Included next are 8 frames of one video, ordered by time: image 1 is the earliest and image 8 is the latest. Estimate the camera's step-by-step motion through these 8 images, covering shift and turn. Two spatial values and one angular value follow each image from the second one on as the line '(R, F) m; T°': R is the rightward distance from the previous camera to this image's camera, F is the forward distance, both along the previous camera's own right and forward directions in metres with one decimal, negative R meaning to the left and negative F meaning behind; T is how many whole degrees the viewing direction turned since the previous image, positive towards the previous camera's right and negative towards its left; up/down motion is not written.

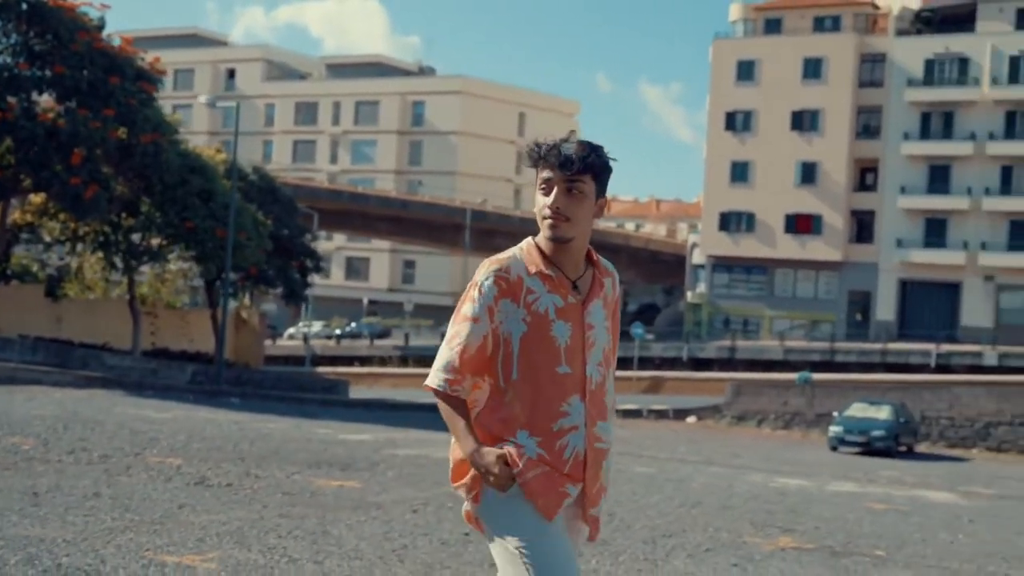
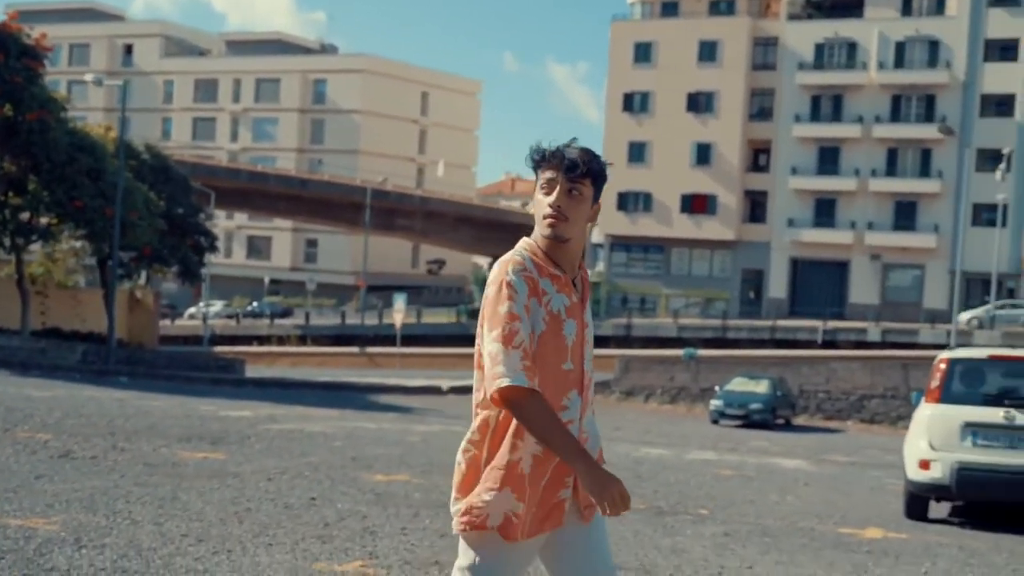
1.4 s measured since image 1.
(+0.5, -0.6) m; +4°
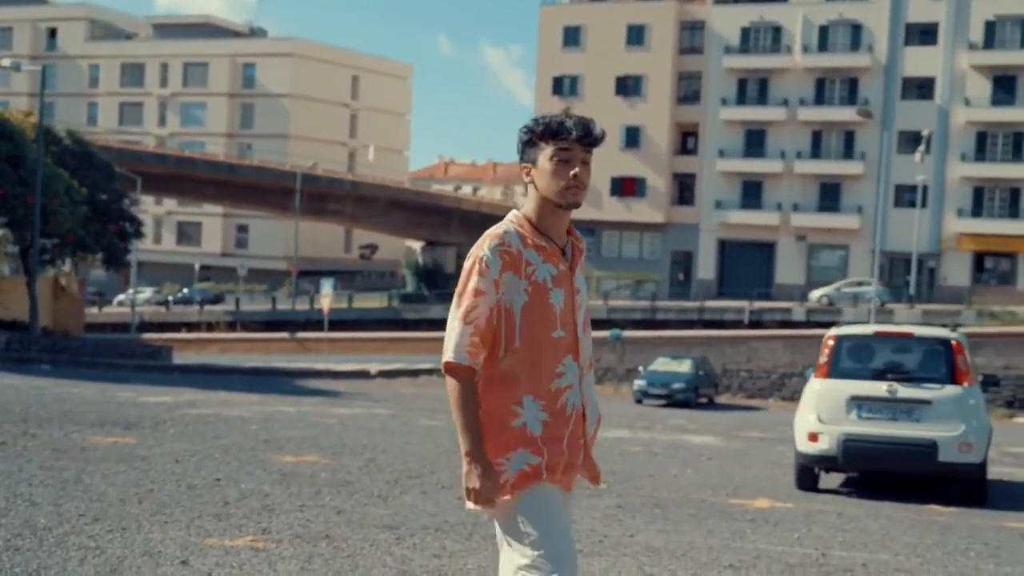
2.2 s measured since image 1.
(+0.3, -0.3) m; +3°
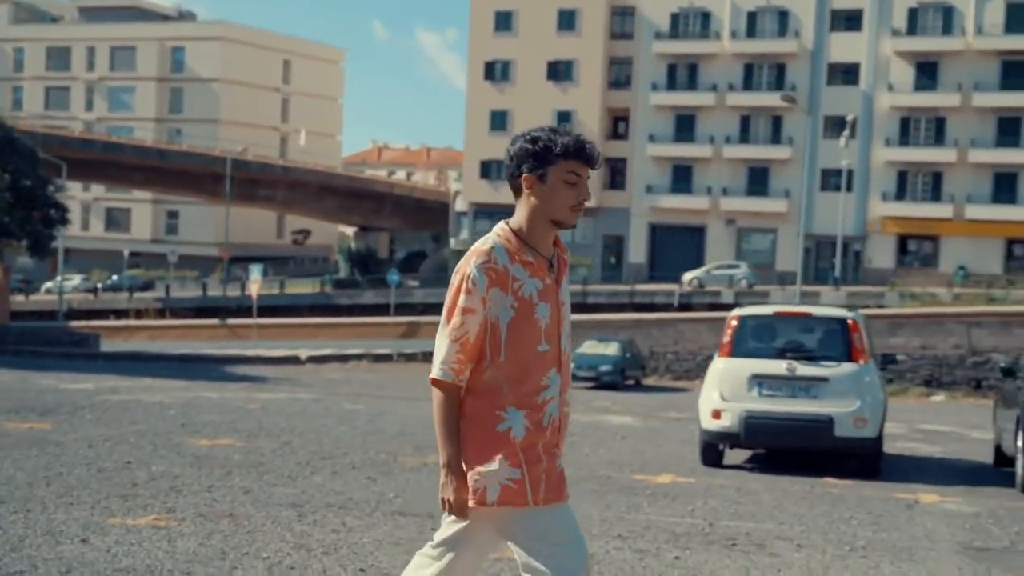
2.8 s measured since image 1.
(+0.2, -0.2) m; +3°
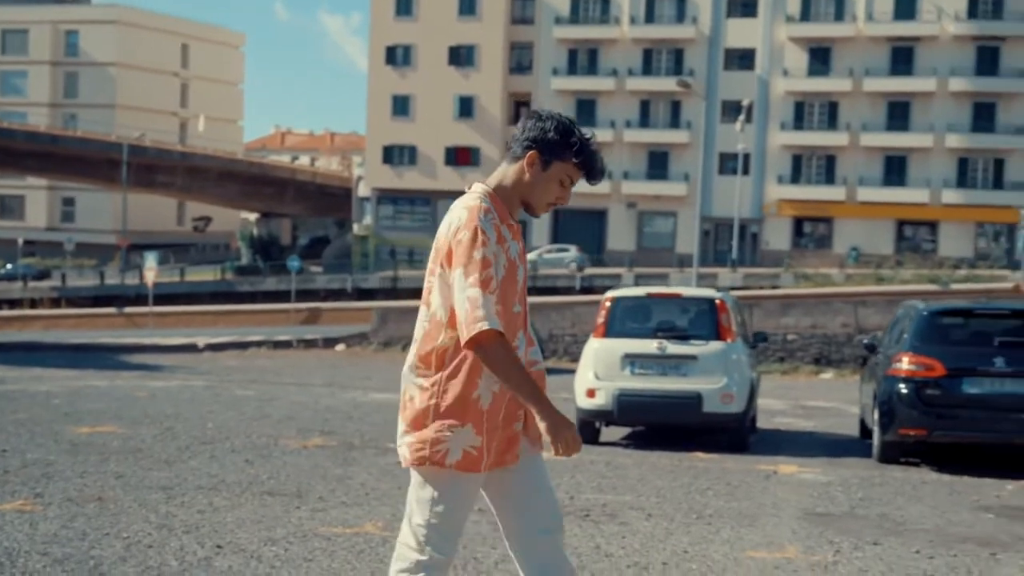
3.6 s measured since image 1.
(+0.3, -0.3) m; +4°
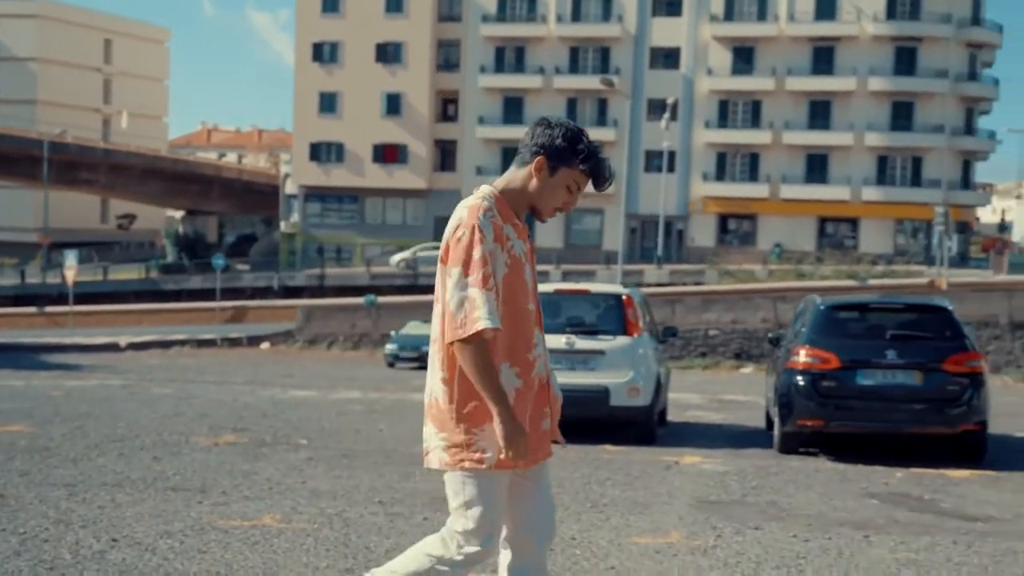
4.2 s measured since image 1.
(+0.2, -0.2) m; +3°
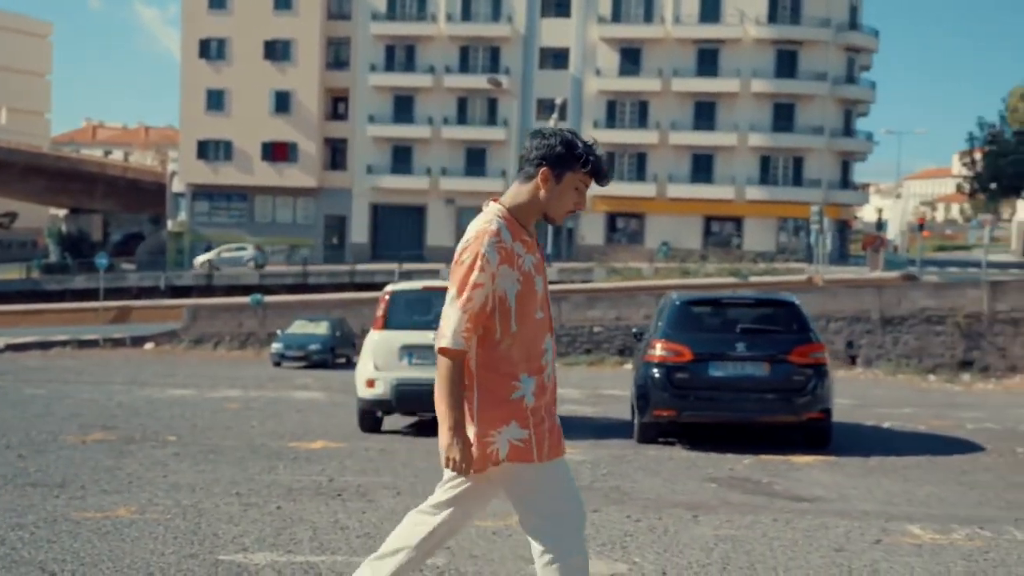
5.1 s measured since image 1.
(+0.3, -0.3) m; +5°
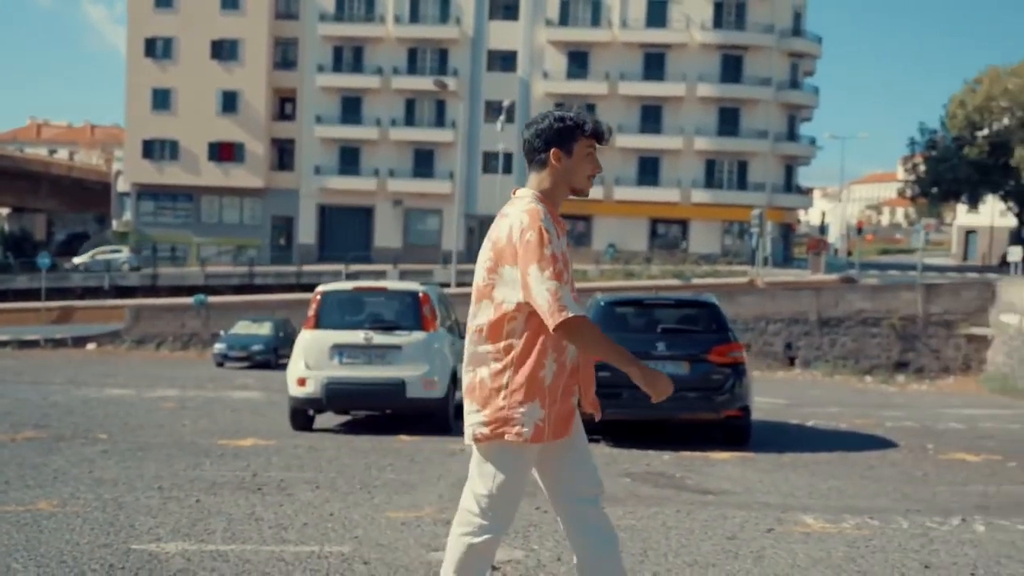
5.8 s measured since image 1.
(+0.2, -0.3) m; +2°
